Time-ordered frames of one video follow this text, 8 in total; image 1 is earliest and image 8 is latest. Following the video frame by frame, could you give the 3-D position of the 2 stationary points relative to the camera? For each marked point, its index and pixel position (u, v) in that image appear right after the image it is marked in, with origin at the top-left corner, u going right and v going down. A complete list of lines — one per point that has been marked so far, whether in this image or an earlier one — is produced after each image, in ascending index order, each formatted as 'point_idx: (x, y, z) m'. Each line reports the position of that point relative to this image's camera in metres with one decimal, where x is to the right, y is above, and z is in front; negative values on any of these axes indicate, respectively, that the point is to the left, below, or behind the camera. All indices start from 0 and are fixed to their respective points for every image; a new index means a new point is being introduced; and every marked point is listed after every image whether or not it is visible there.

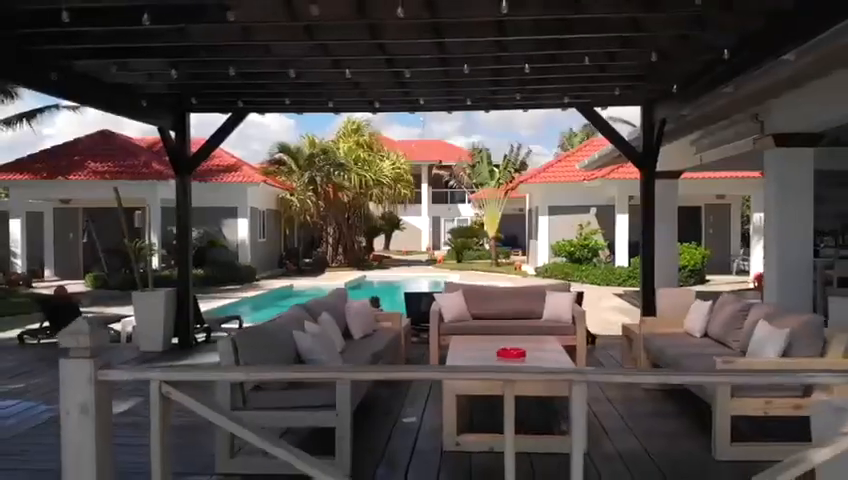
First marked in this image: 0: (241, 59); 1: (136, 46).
0: (-1.3, +1.2, +5.2) m
1: (-1.9, +1.3, +5.0) m
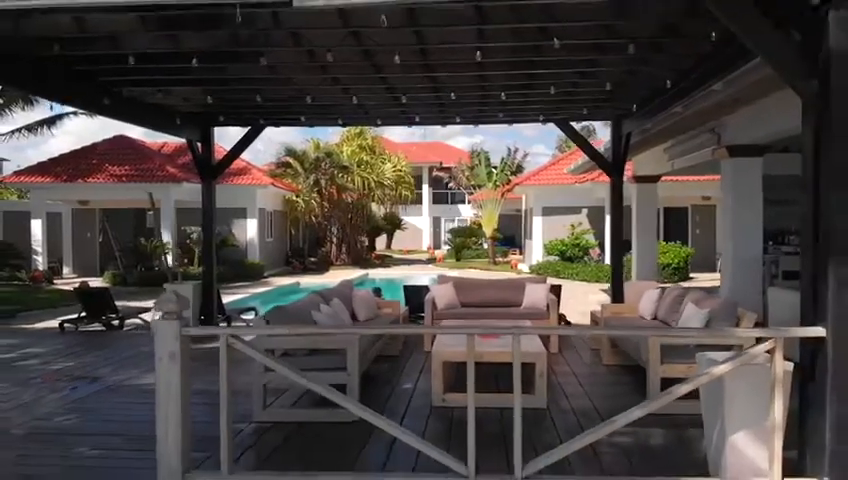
0: (-1.3, +1.3, +6.3) m
1: (-1.9, +1.3, +6.1) m
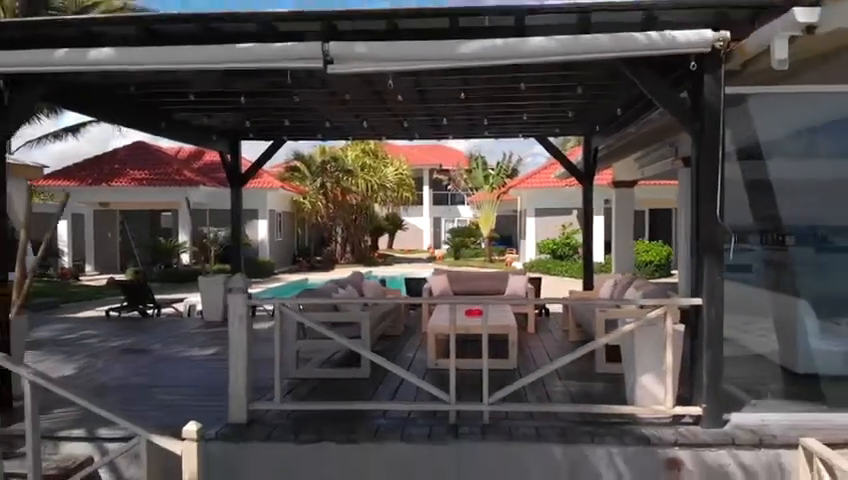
0: (-1.3, +1.3, +7.7) m
1: (-2.0, +1.3, +7.5) m
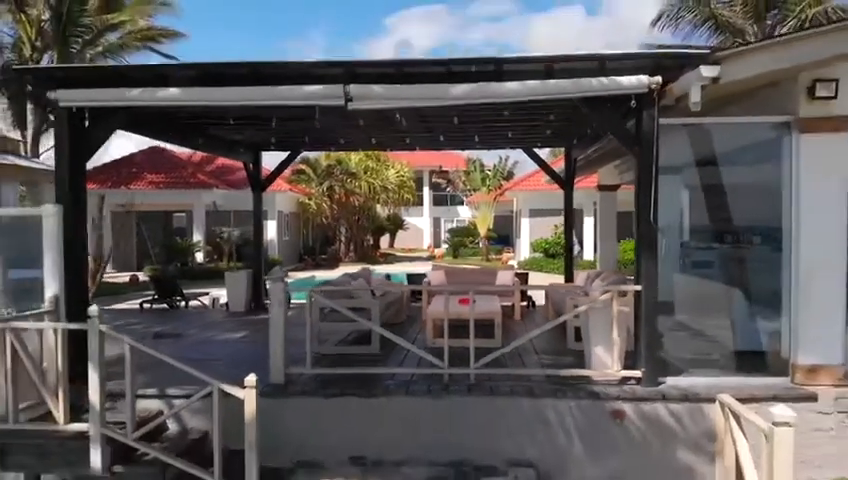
0: (-1.3, +1.3, +9.1) m
1: (-2.0, +1.3, +8.9) m
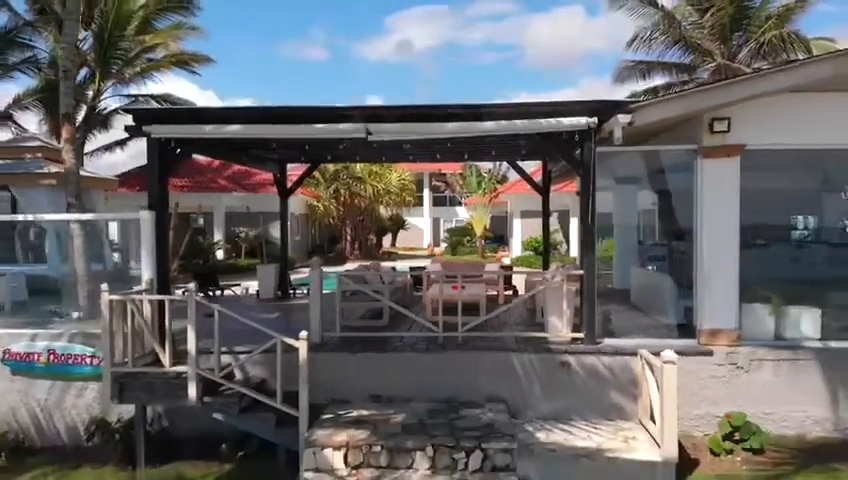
0: (-1.3, +1.3, +11.4) m
1: (-2.0, +1.3, +11.2) m
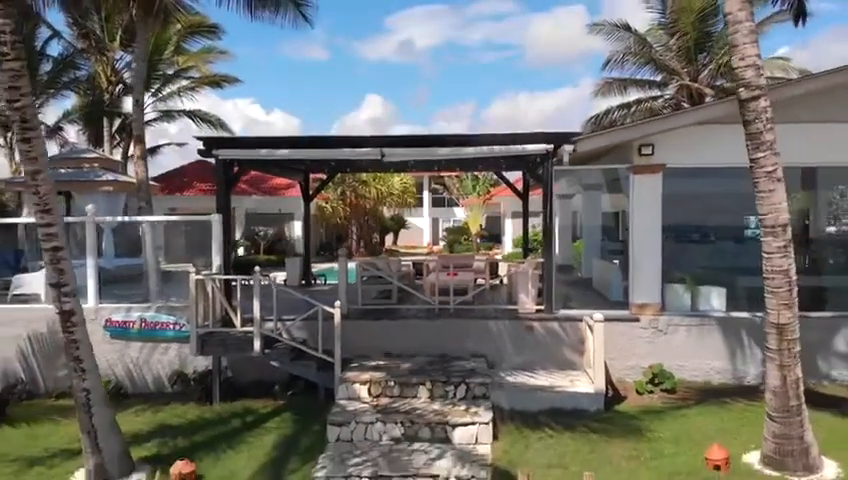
0: (-1.3, +1.4, +14.2) m
1: (-2.0, +1.4, +14.1) m
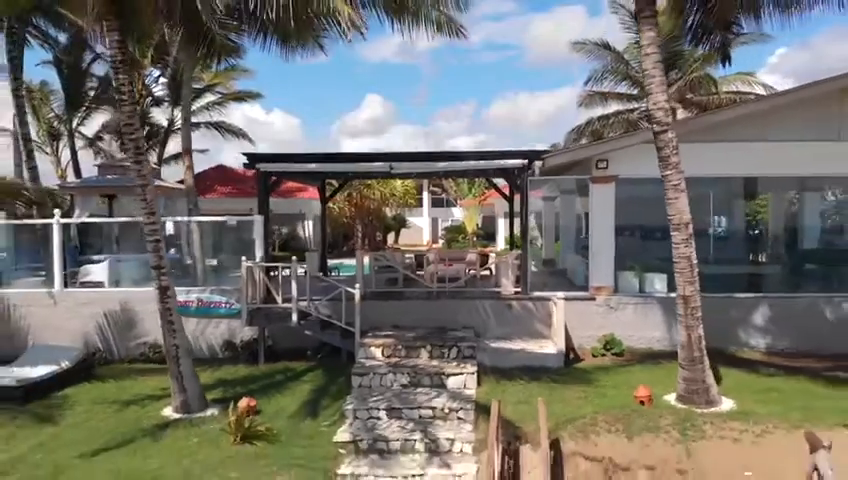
0: (-1.3, +1.5, +17.2) m
1: (-1.9, +1.5, +17.0) m
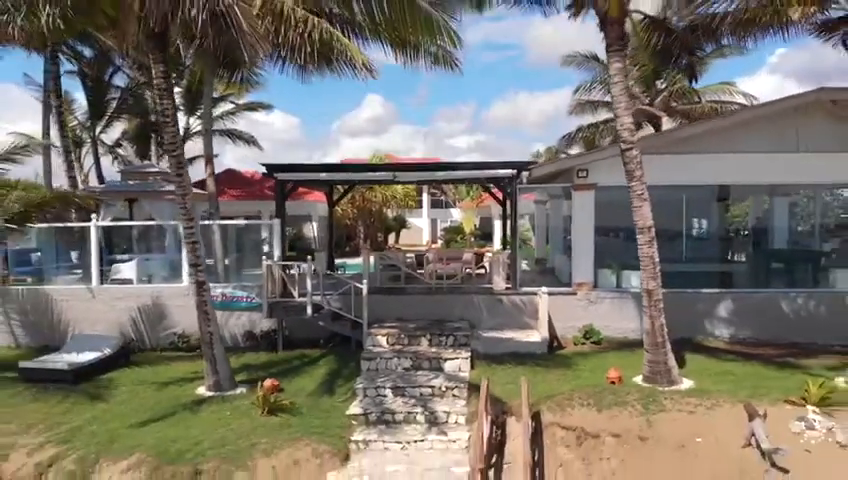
0: (-1.3, +1.4, +19.0) m
1: (-1.9, +1.5, +18.8) m
